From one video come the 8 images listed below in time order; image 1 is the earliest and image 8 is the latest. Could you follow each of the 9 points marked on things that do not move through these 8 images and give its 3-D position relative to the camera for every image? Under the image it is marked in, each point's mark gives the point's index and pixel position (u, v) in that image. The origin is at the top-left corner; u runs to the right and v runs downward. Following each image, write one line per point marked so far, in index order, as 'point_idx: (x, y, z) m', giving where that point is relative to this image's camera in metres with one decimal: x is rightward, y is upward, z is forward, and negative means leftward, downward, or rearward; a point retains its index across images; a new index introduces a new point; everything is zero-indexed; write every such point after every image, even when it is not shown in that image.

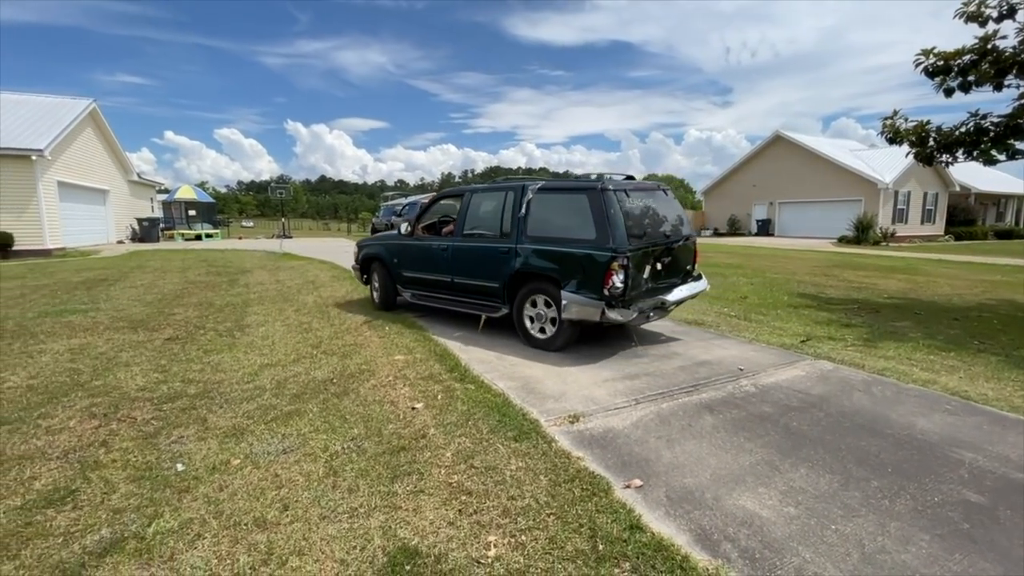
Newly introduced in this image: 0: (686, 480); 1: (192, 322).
0: (+1.0, -1.2, +2.9) m
1: (-4.8, -0.5, +7.1) m
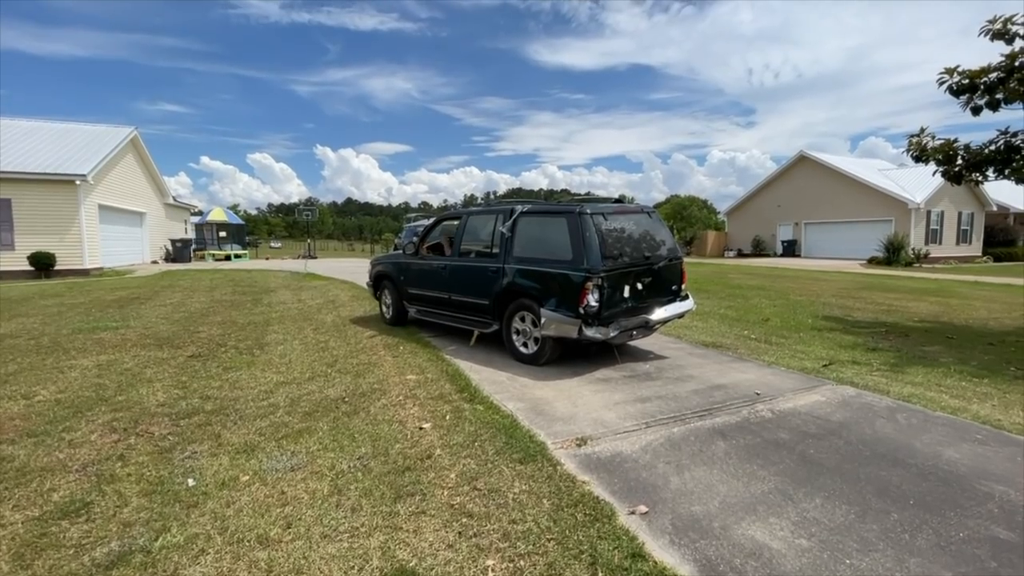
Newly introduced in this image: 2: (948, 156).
0: (+1.1, -1.3, +2.8) m
1: (-4.5, -0.8, +7.3) m
2: (+7.8, +2.3, +8.5) m
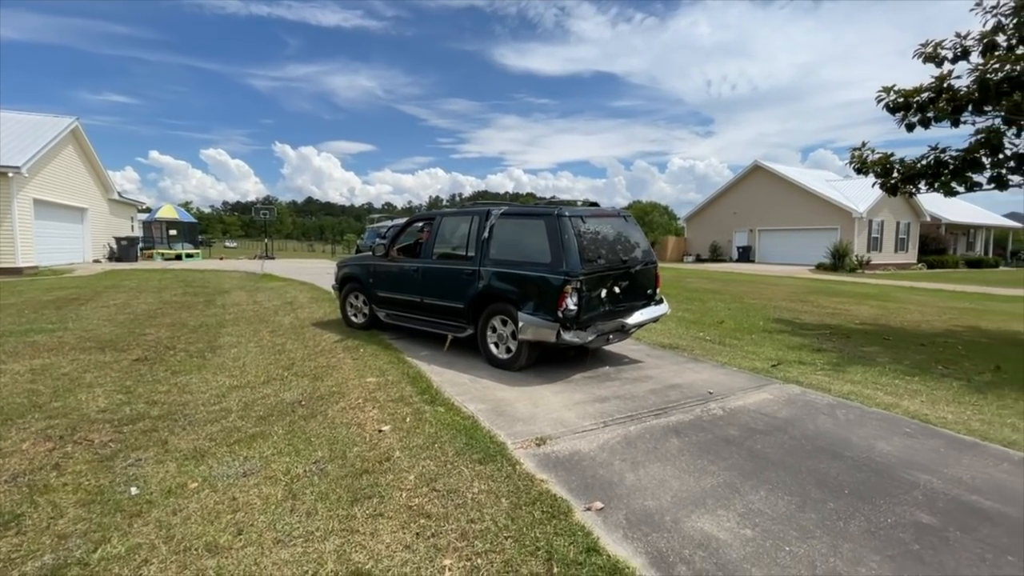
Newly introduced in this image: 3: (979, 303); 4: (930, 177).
0: (+0.8, -1.3, +2.9) m
1: (-5.1, -0.8, +7.0) m
2: (+7.2, +2.2, +9.1) m
3: (+13.9, -0.5, +14.1) m
4: (+7.7, +2.0, +8.9) m
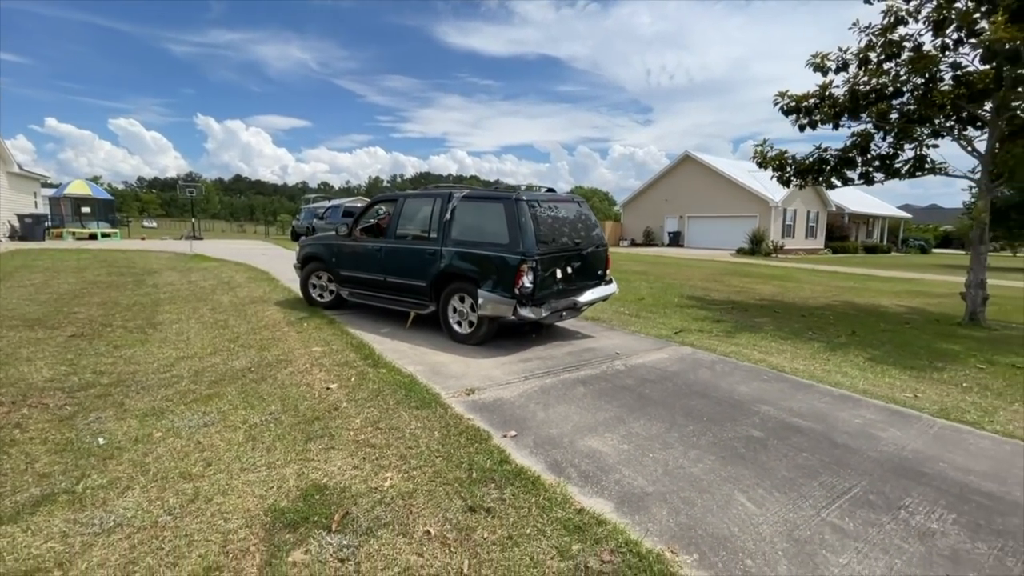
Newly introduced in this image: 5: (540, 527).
0: (+0.3, -1.1, +3.6) m
1: (-6.1, -0.5, +7.0) m
2: (+5.9, +2.7, +10.5) m
3: (+11.9, +0.2, +16.3) m
4: (+6.5, +2.5, +10.2) m
5: (+0.1, -1.2, +2.5) m
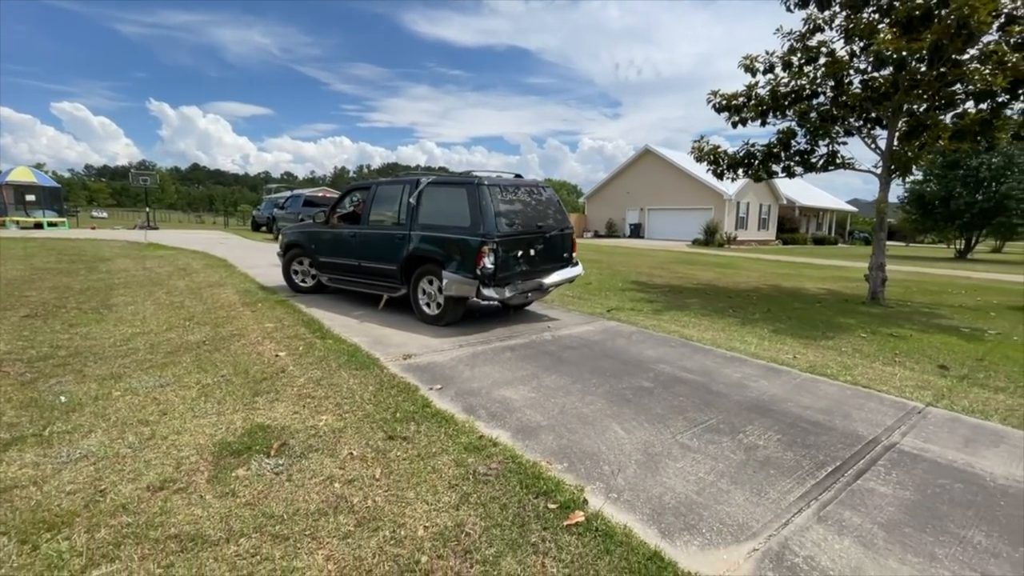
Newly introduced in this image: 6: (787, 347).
0: (-0.3, -0.8, +4.2) m
1: (-6.9, -0.2, +7.2) m
2: (+4.8, +3.1, +11.3) m
3: (+10.5, +0.7, +17.5) m
4: (+5.4, +2.8, +11.1) m
5: (-0.4, -1.0, +3.0) m
6: (+3.5, -0.7, +6.1) m
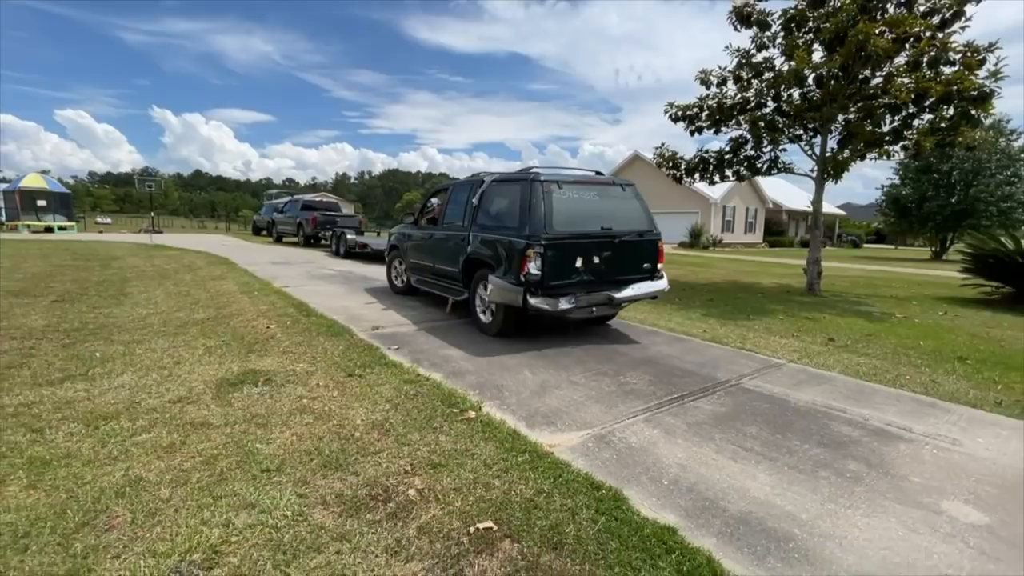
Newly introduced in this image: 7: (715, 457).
0: (-1.0, -0.6, +5.2) m
1: (-7.5, -0.1, +8.2) m
2: (+4.2, +3.2, +12.4) m
3: (+9.9, +0.8, +18.5) m
4: (+4.8, +3.0, +12.2) m
5: (-1.0, -0.8, +4.1) m
6: (+2.9, -0.5, +7.1) m
7: (+1.3, -1.1, +3.0) m
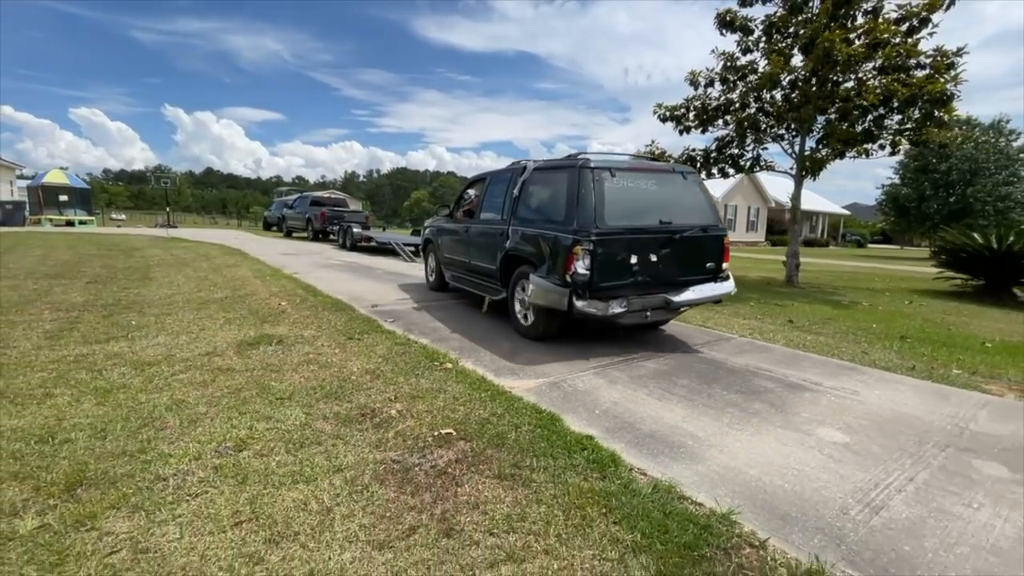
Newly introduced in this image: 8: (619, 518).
0: (-1.2, -0.4, +5.9) m
1: (-7.7, +0.2, +9.0) m
2: (+4.1, +3.4, +13.0) m
3: (+9.9, +0.9, +19.0) m
4: (+4.7, +3.2, +12.8) m
5: (-1.3, -0.6, +4.8) m
6: (+2.7, -0.3, +7.7) m
7: (+1.0, -0.8, +3.7) m
8: (+0.5, -1.0, +2.2) m
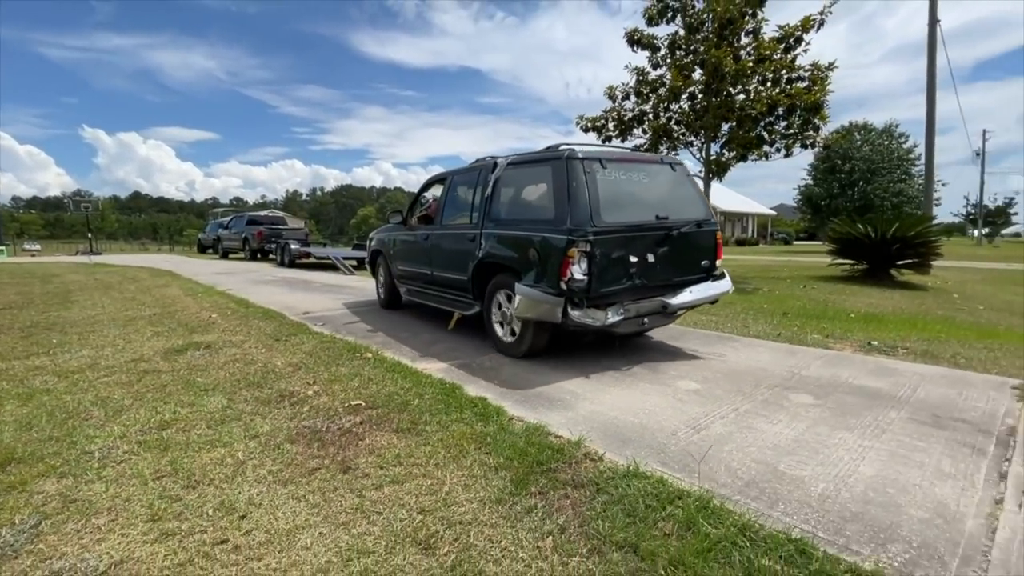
0: (-2.2, -0.4, +6.2) m
1: (-9.0, -0.2, +8.7) m
2: (+2.2, +3.4, +13.9) m
3: (+7.5, +1.1, +20.4) m
4: (+2.8, +3.3, +13.7) m
5: (-2.2, -0.6, +5.1) m
6: (+1.5, -0.2, +8.4) m
7: (+0.3, -0.7, +4.2) m
8: (-0.1, -0.9, +2.7) m
